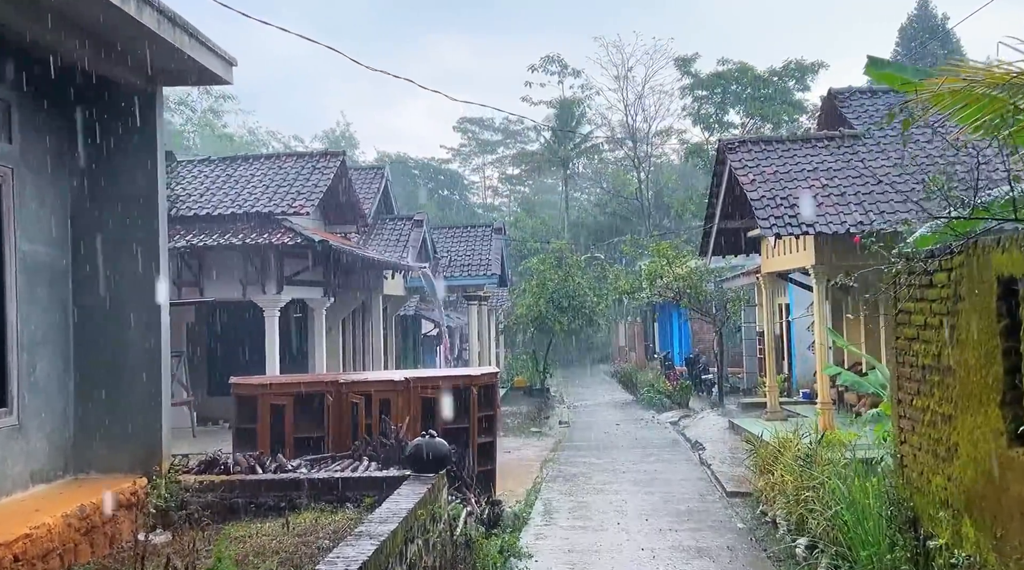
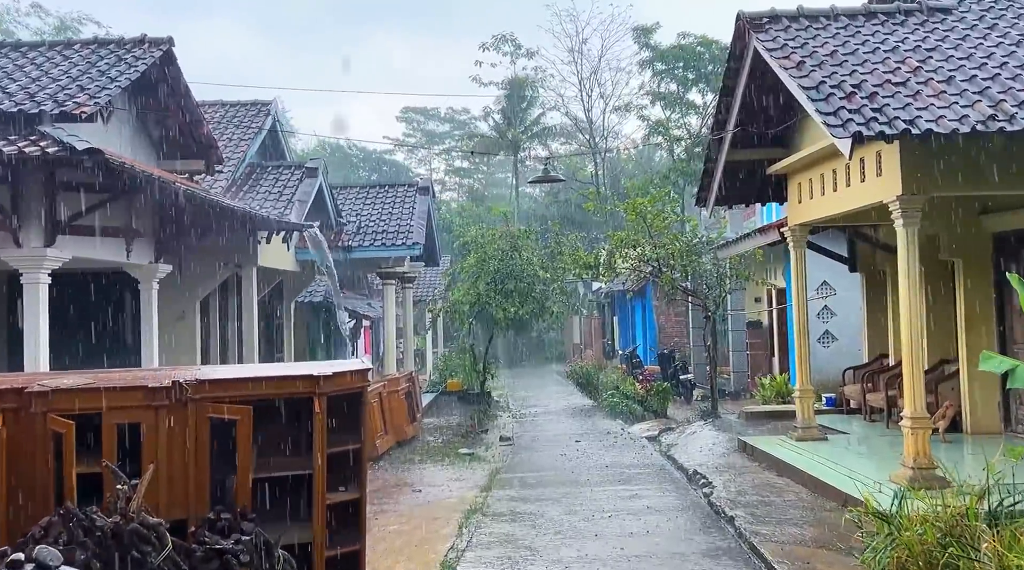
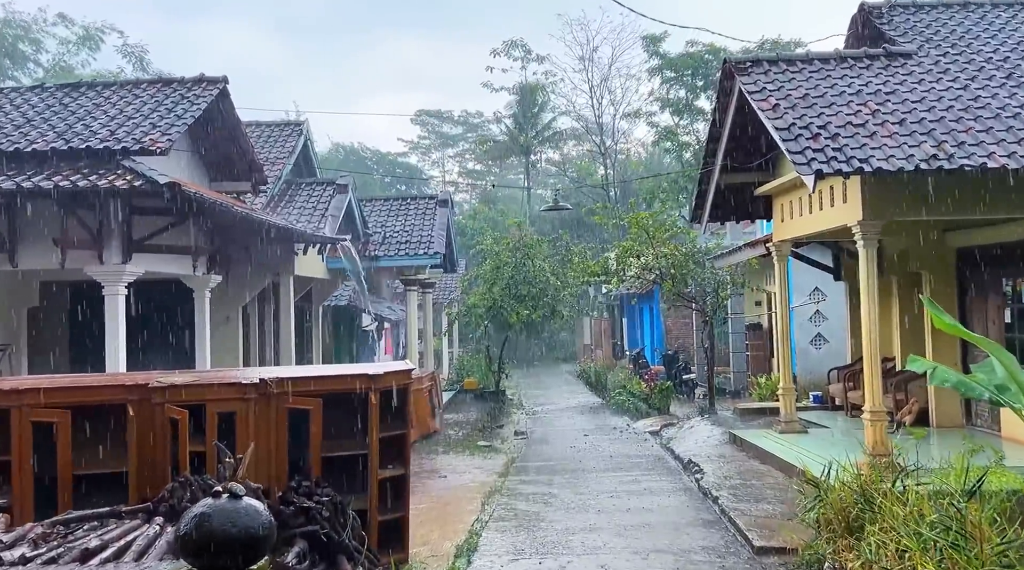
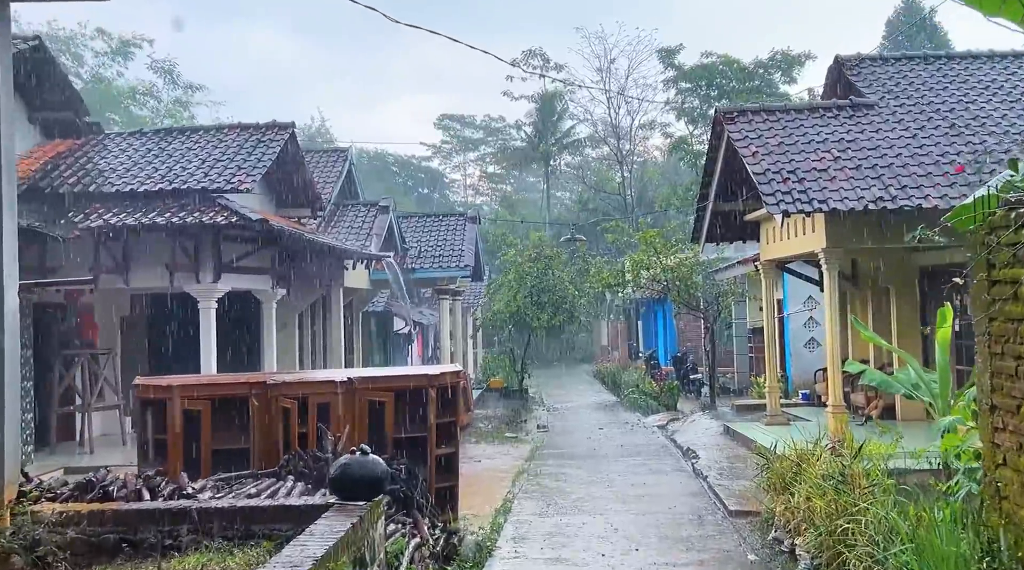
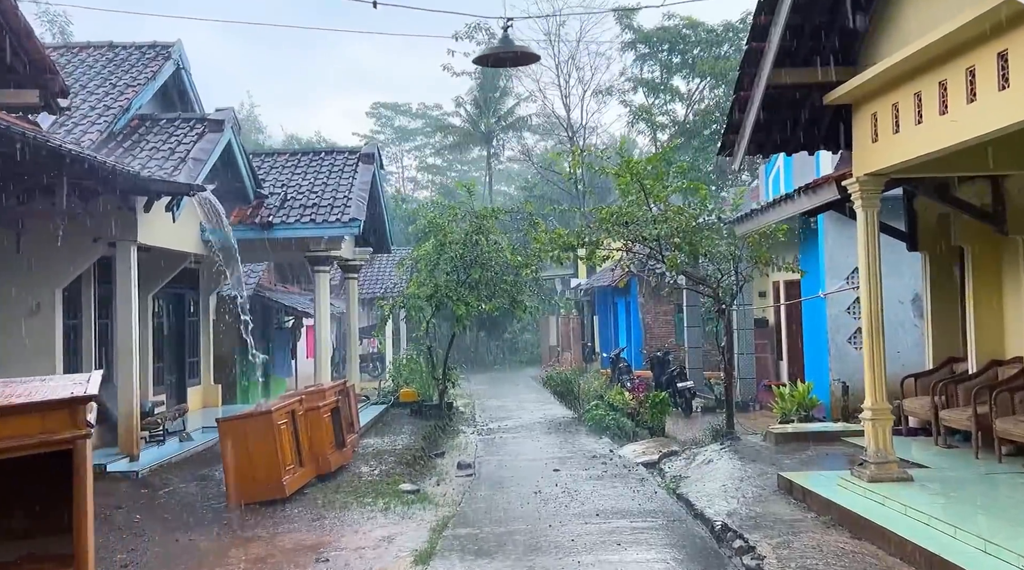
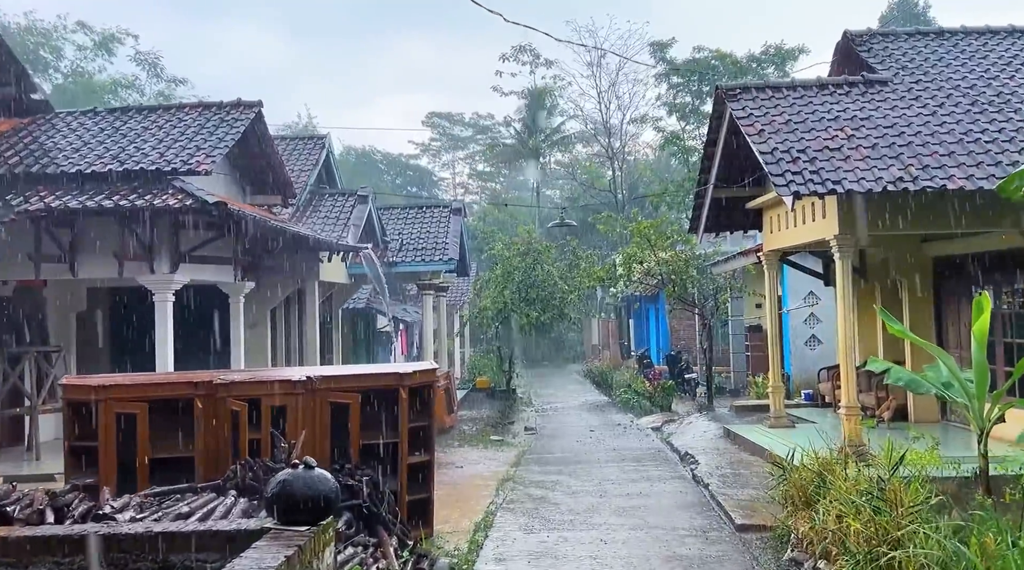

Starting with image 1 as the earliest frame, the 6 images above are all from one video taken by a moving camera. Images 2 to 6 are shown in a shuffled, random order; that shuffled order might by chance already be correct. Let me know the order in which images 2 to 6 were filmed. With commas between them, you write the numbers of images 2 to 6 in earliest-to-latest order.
4, 6, 3, 2, 5
